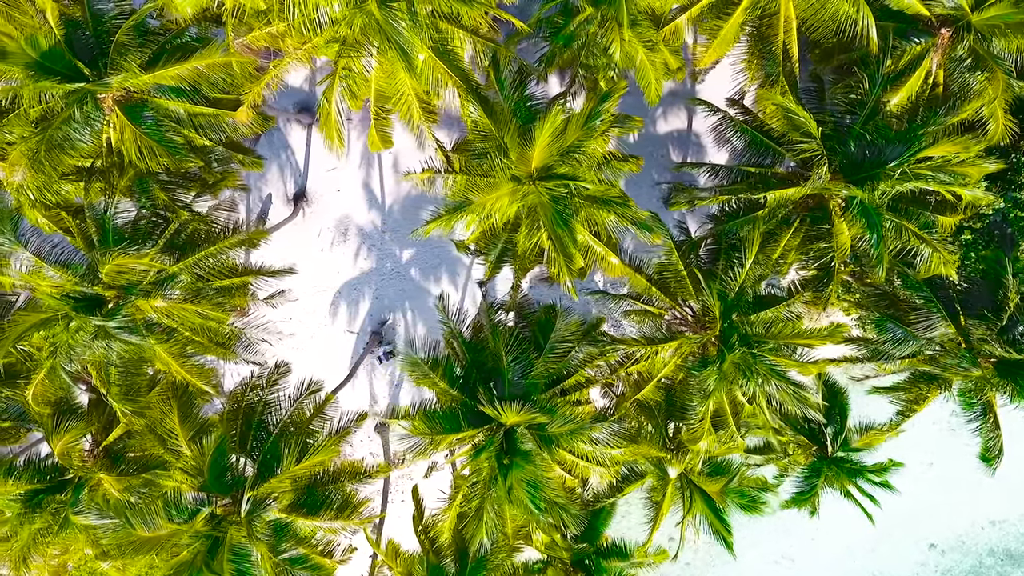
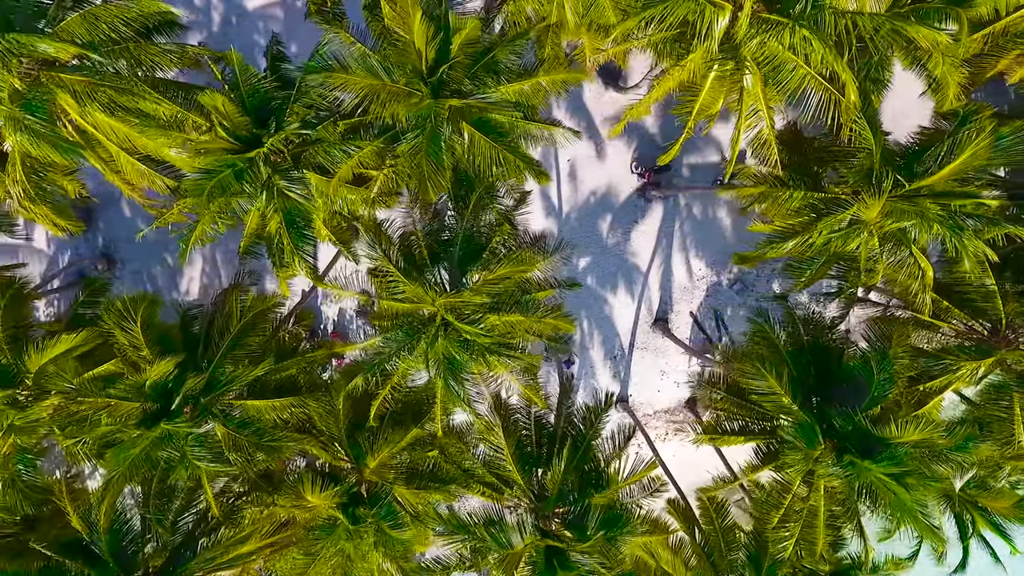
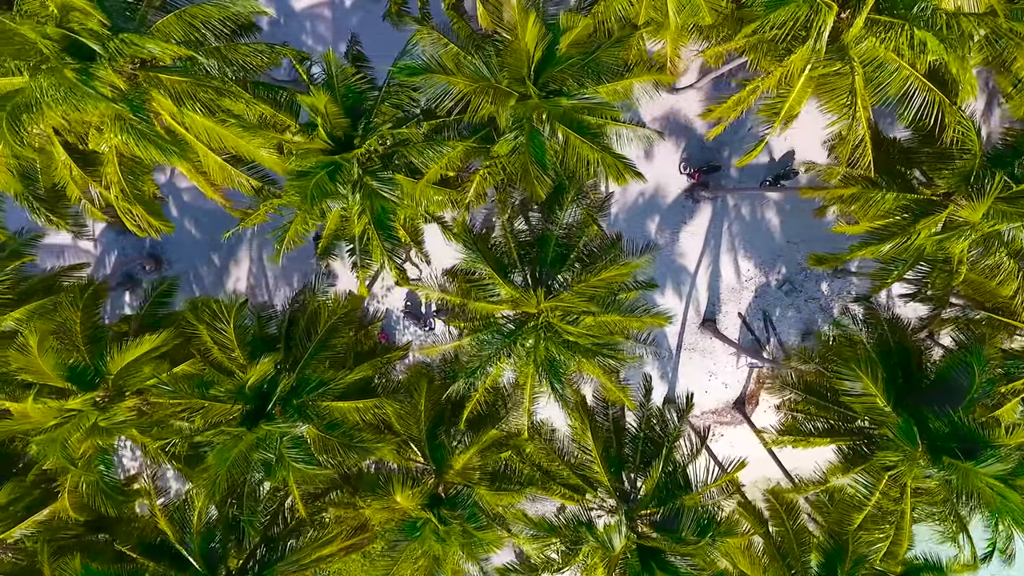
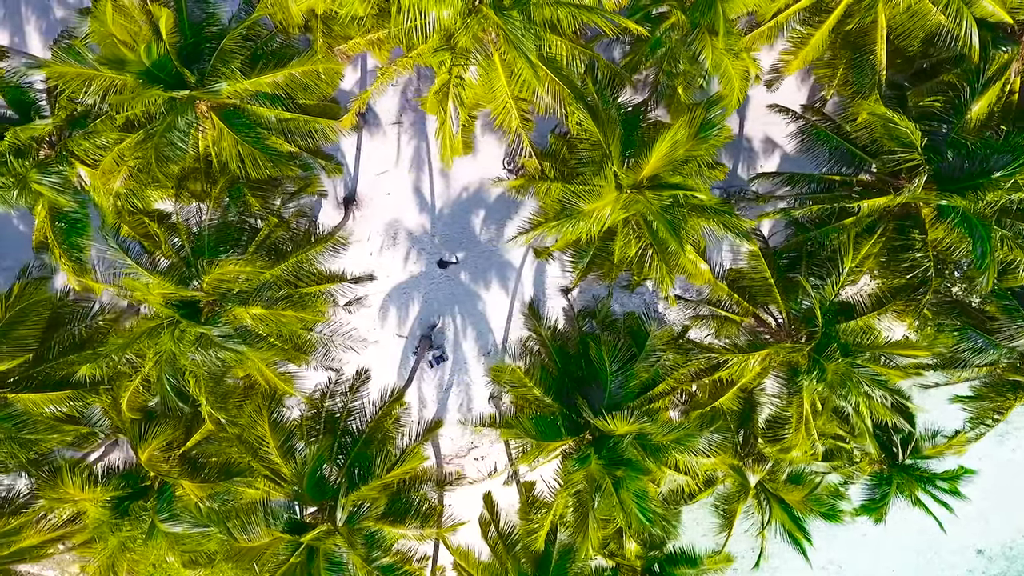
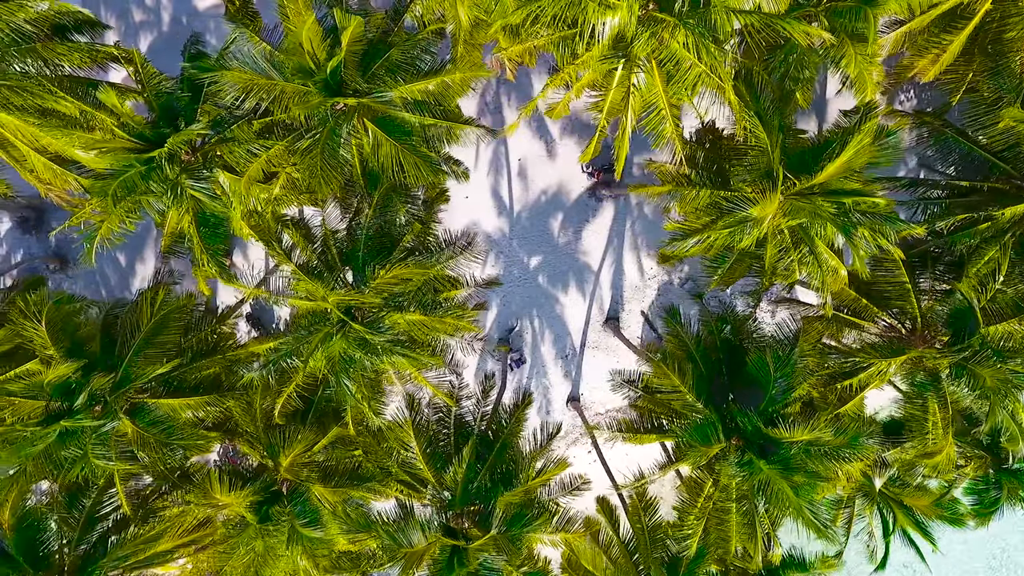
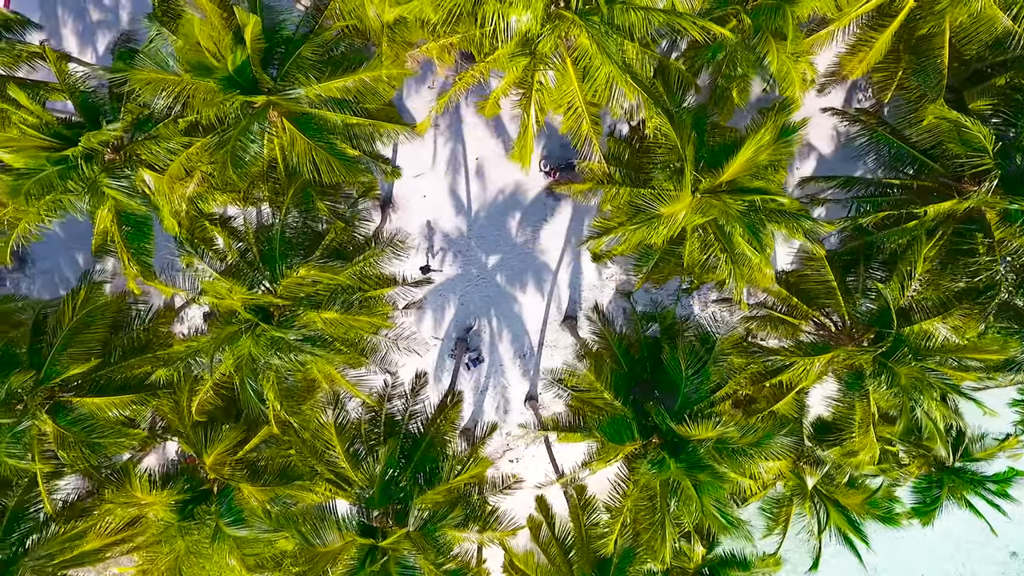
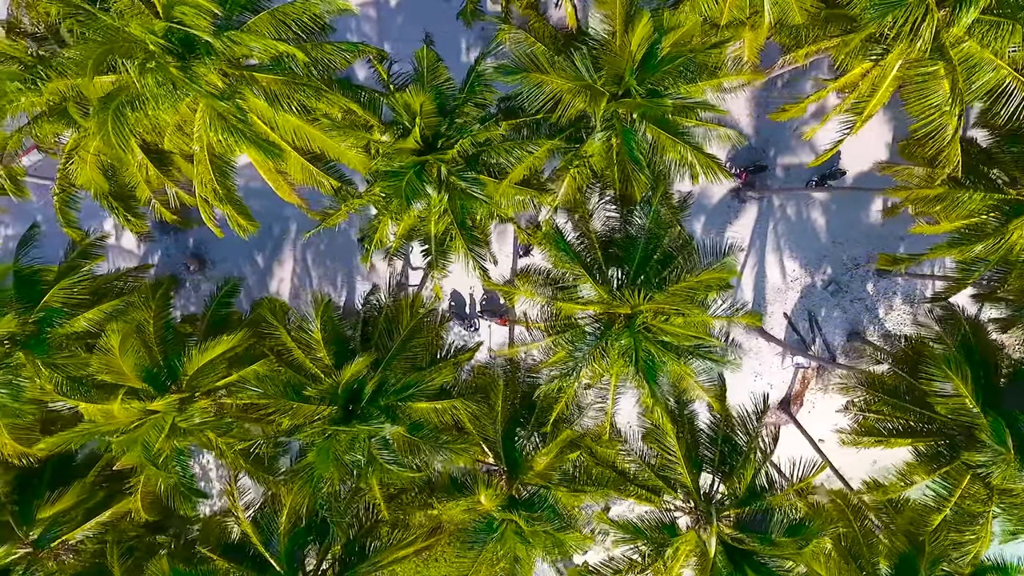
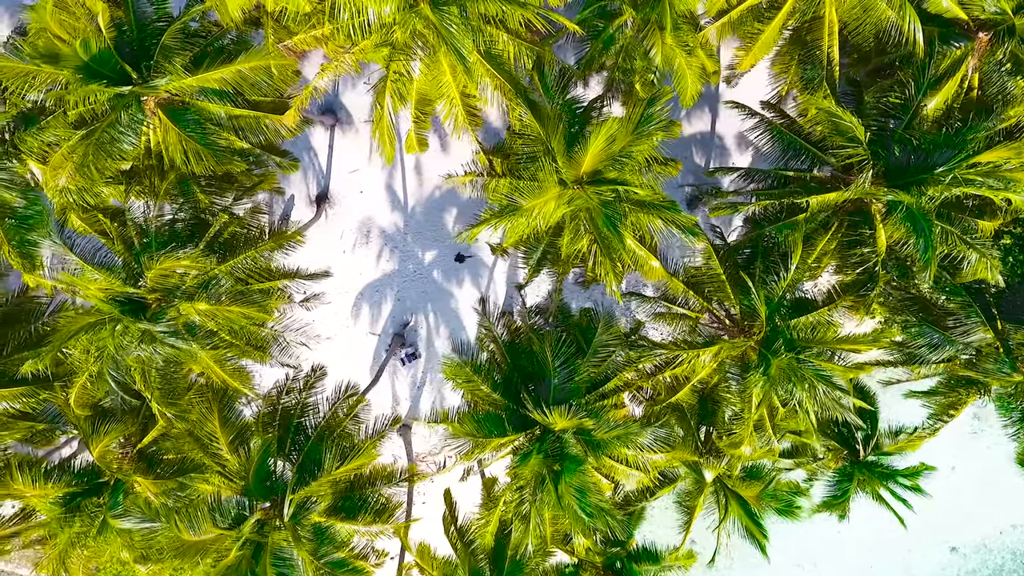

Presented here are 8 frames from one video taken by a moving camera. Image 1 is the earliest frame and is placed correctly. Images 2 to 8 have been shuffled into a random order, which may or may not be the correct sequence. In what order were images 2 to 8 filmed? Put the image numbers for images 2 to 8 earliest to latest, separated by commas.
8, 4, 6, 5, 2, 3, 7
